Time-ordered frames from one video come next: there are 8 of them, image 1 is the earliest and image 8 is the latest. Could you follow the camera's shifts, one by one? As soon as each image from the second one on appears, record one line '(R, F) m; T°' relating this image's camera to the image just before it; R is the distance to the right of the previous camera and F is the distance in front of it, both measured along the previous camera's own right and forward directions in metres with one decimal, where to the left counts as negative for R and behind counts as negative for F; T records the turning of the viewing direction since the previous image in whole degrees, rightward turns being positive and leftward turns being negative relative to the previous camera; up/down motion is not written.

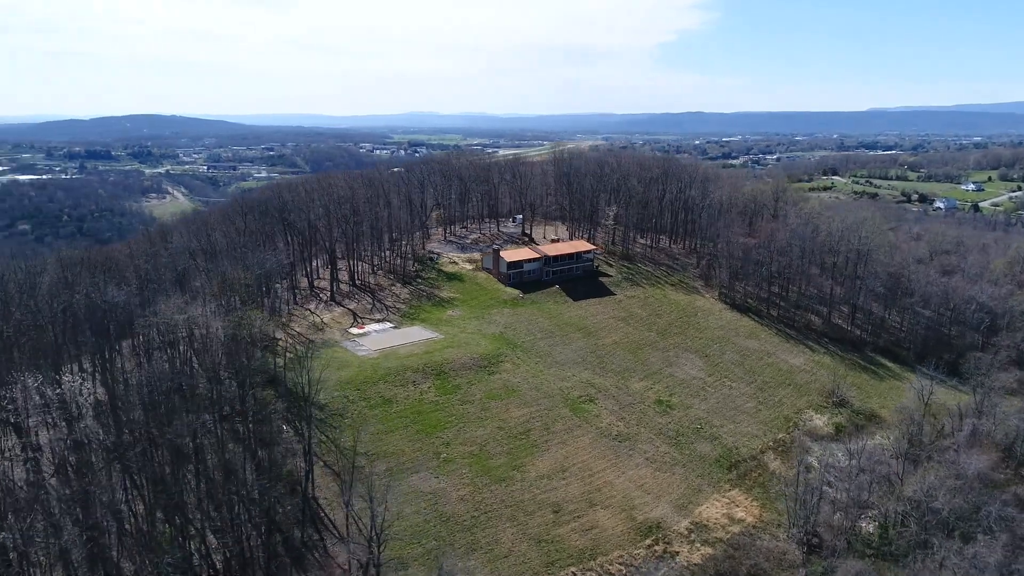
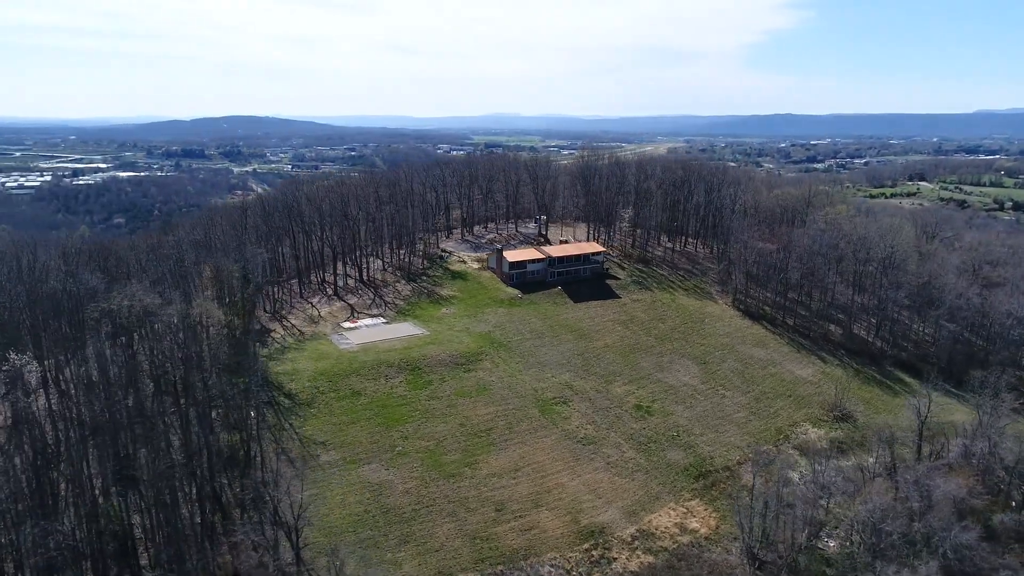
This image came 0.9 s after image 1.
(+5.3, +0.1) m; -6°
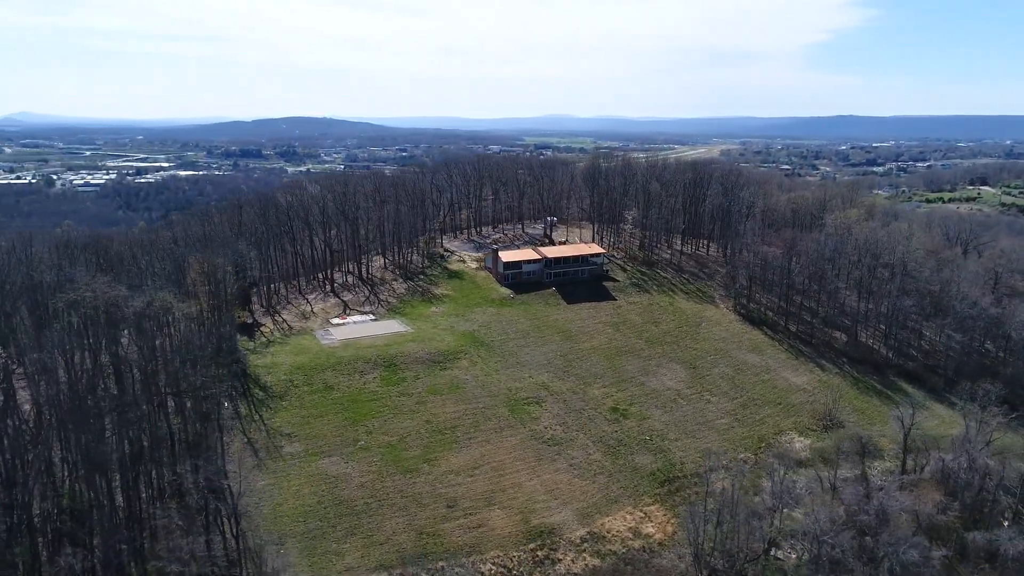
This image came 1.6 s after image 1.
(+4.0, 0.0) m; -4°
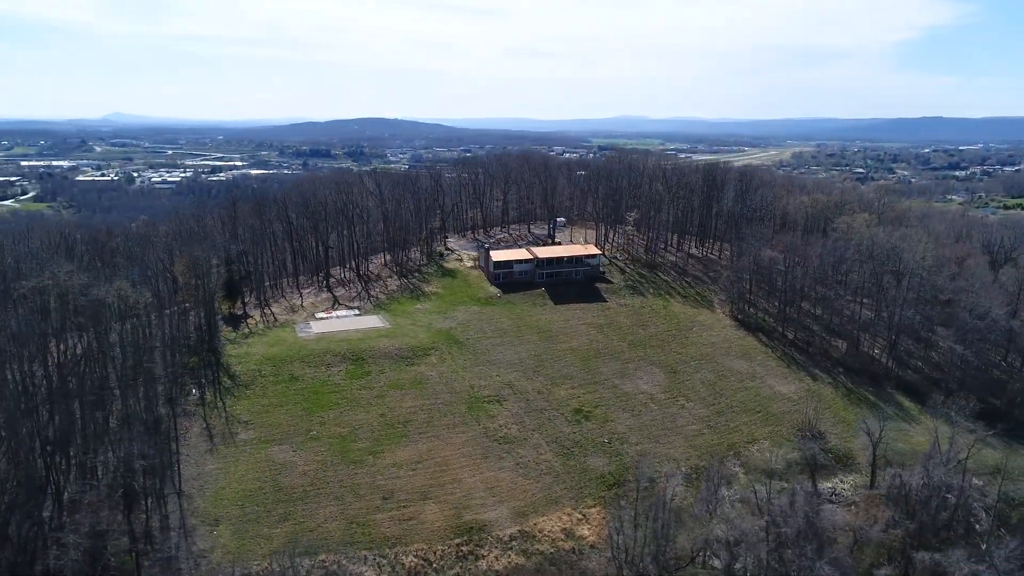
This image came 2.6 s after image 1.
(+5.4, 0.0) m; -5°
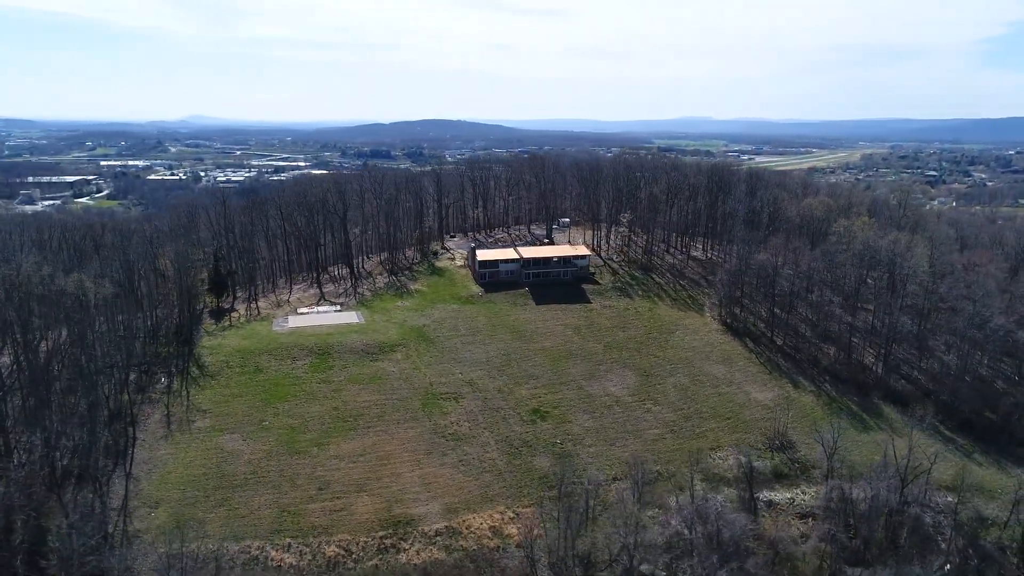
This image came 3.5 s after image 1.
(+5.4, 0.0) m; -5°
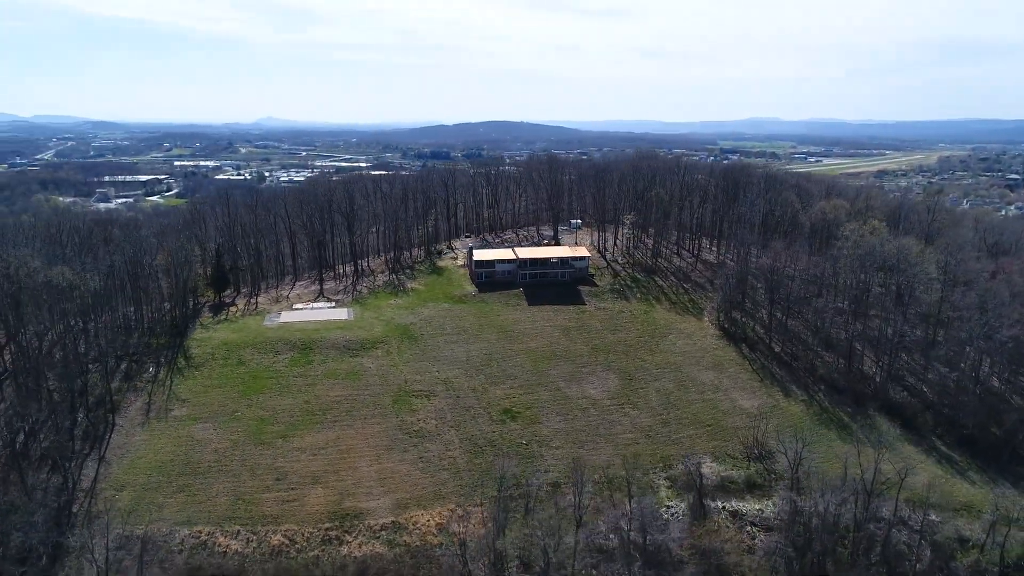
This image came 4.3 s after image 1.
(+4.7, +0.1) m; -5°
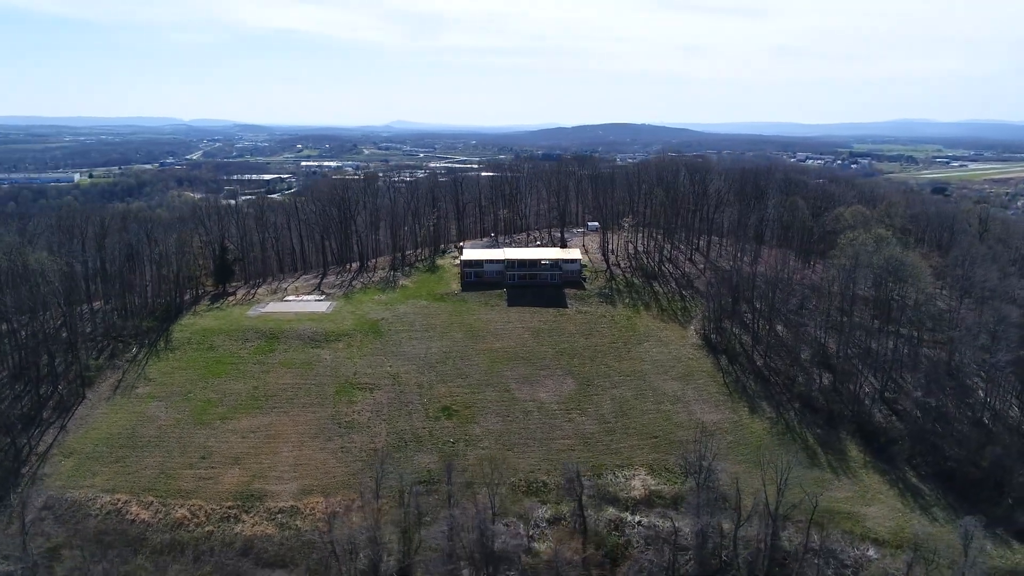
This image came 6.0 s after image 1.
(+9.4, +0.7) m; -9°
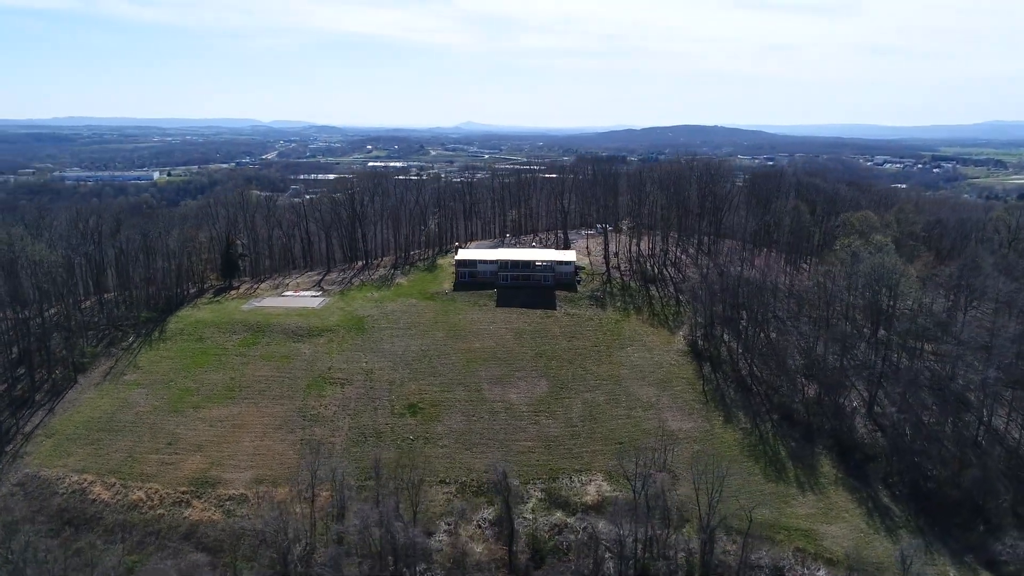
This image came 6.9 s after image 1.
(+5.4, +0.3) m; -5°
